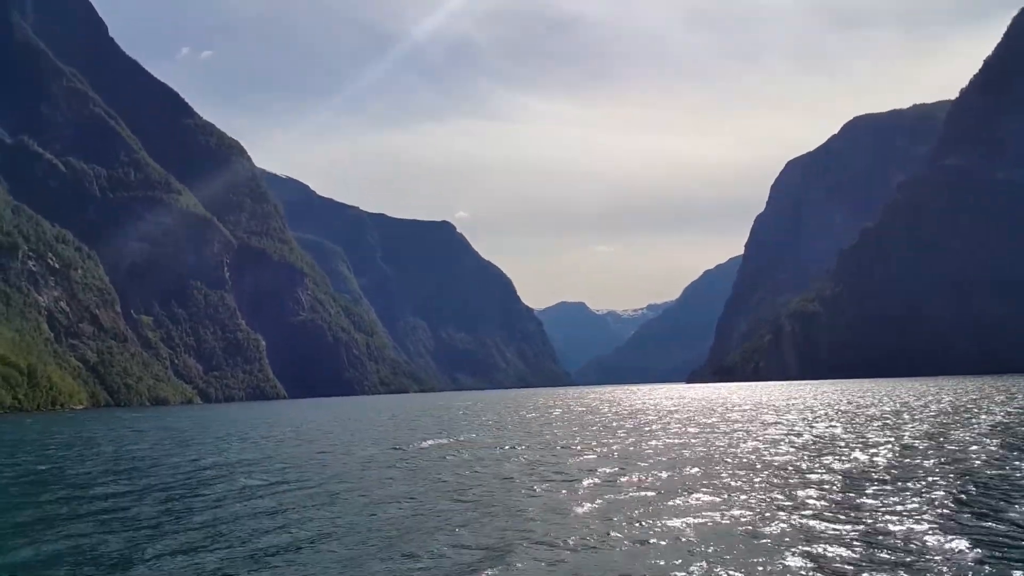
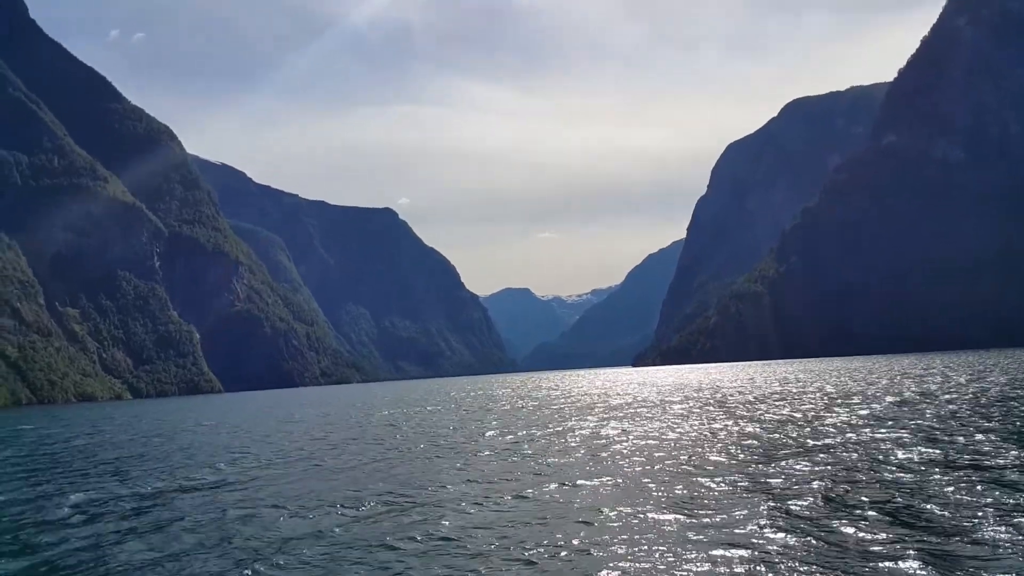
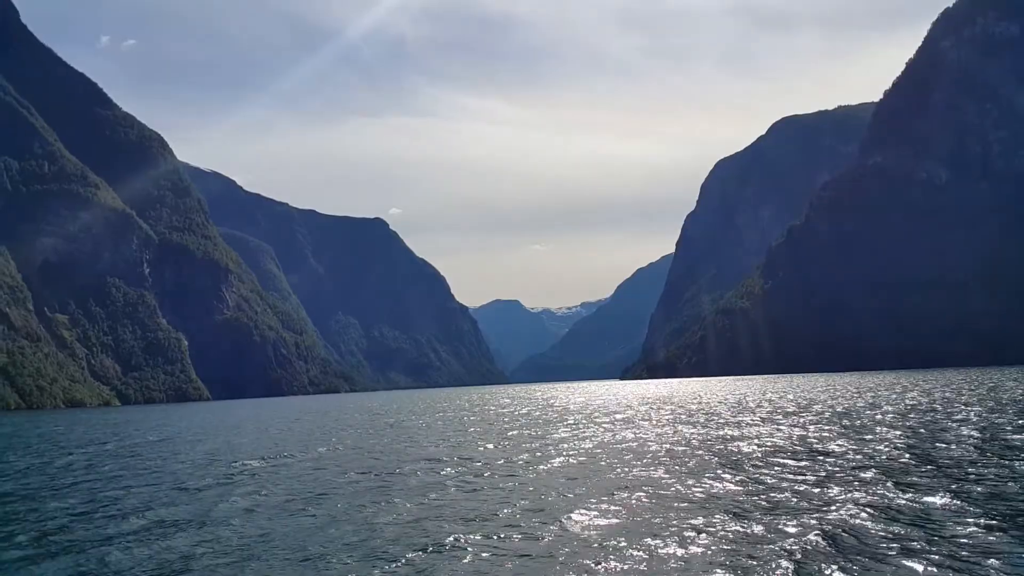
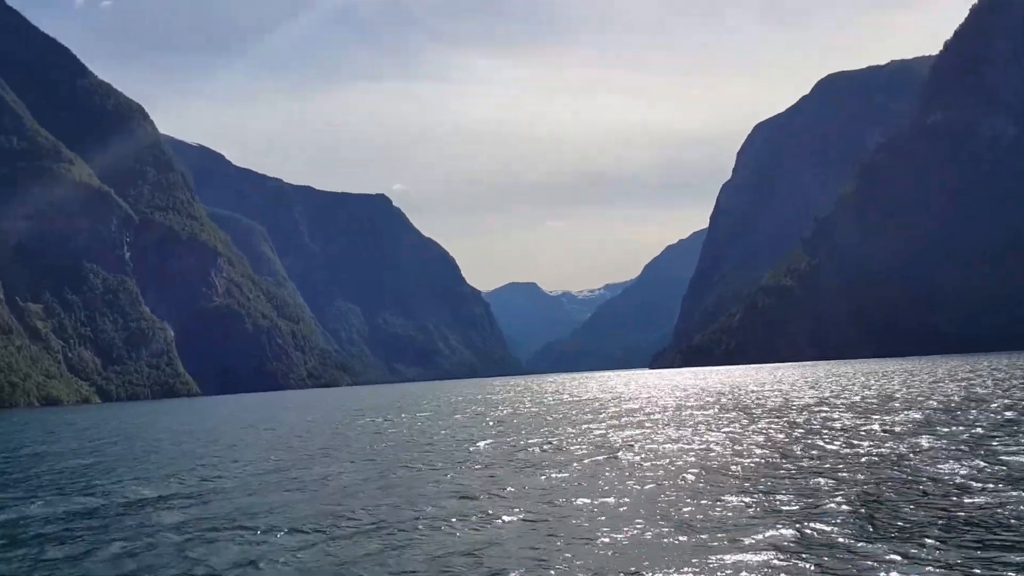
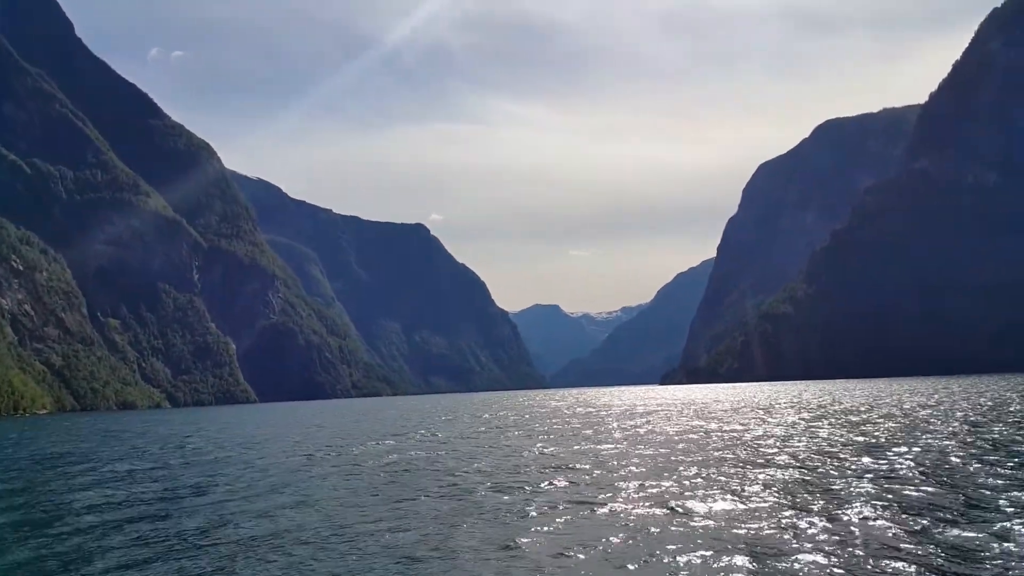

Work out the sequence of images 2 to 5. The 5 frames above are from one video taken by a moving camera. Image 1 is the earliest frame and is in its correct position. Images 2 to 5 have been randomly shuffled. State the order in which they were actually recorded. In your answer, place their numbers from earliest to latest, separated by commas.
5, 3, 2, 4
